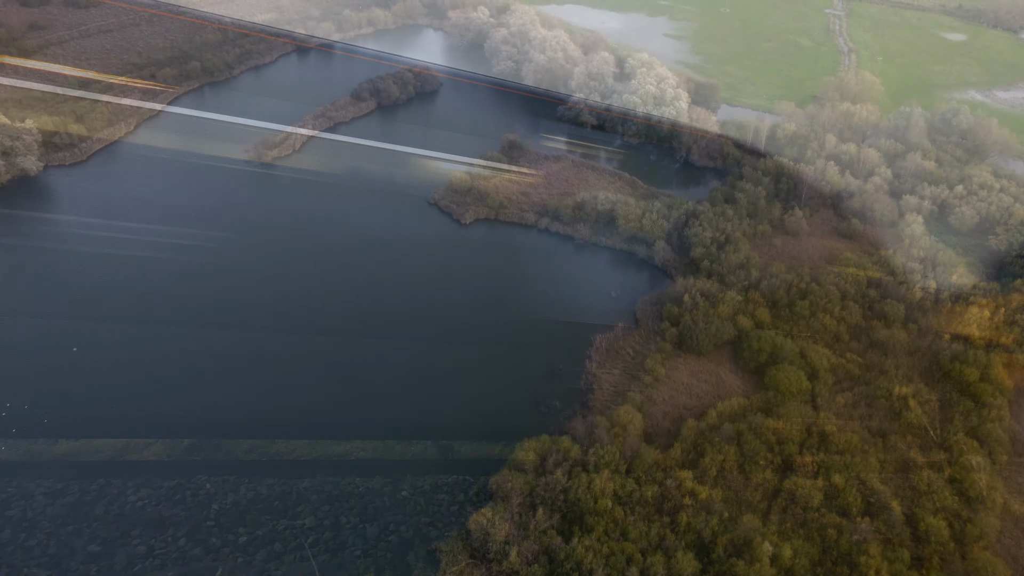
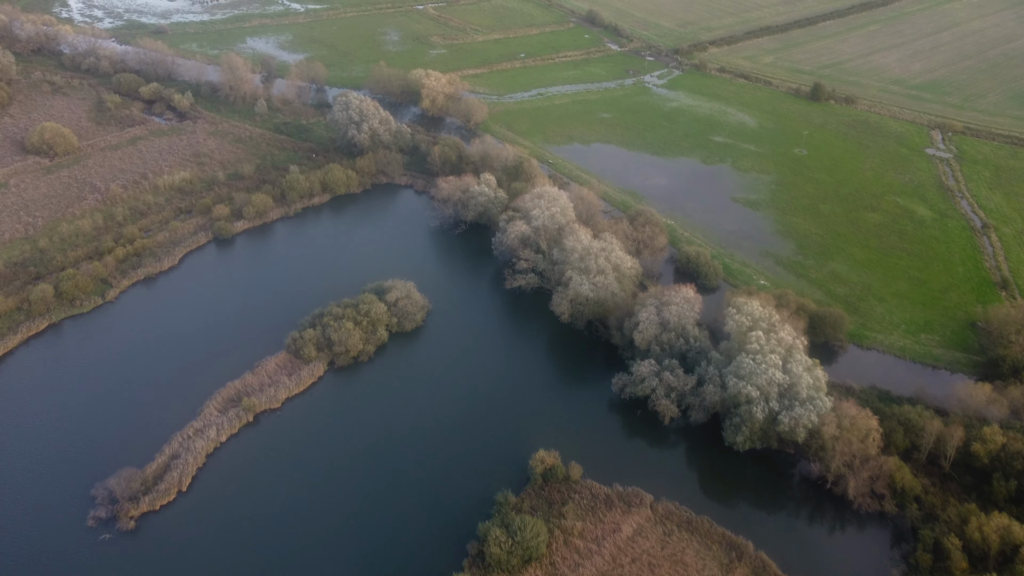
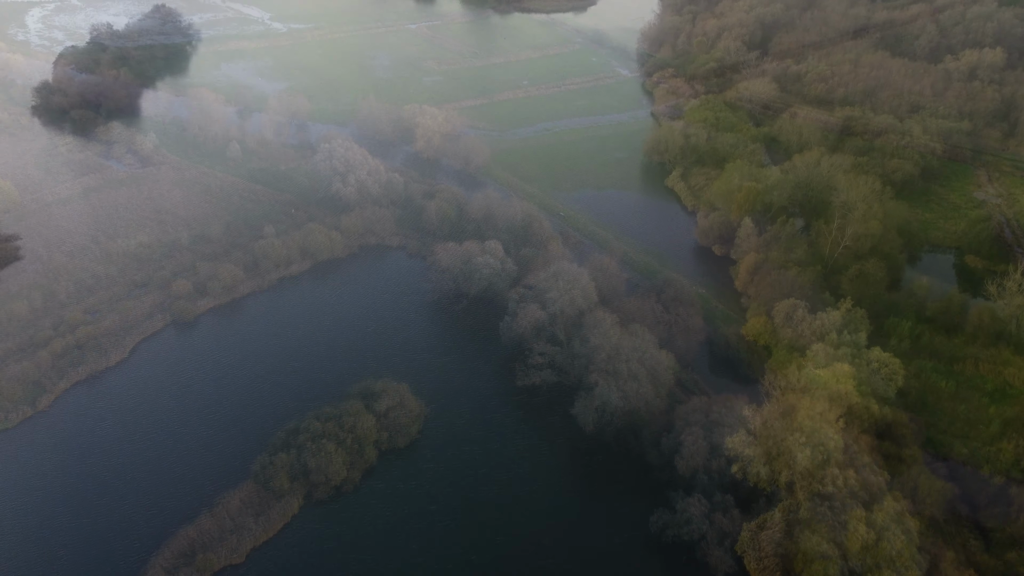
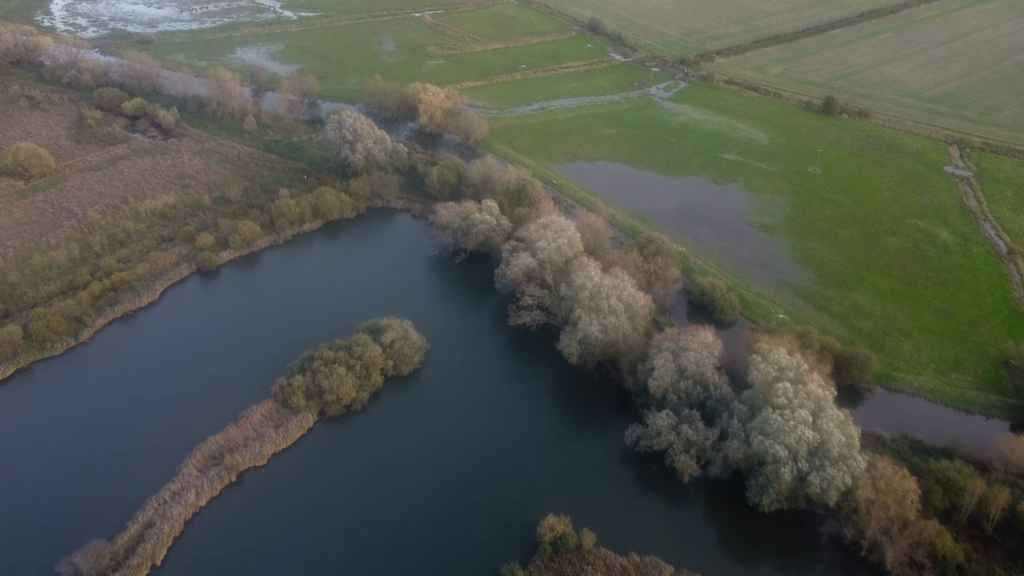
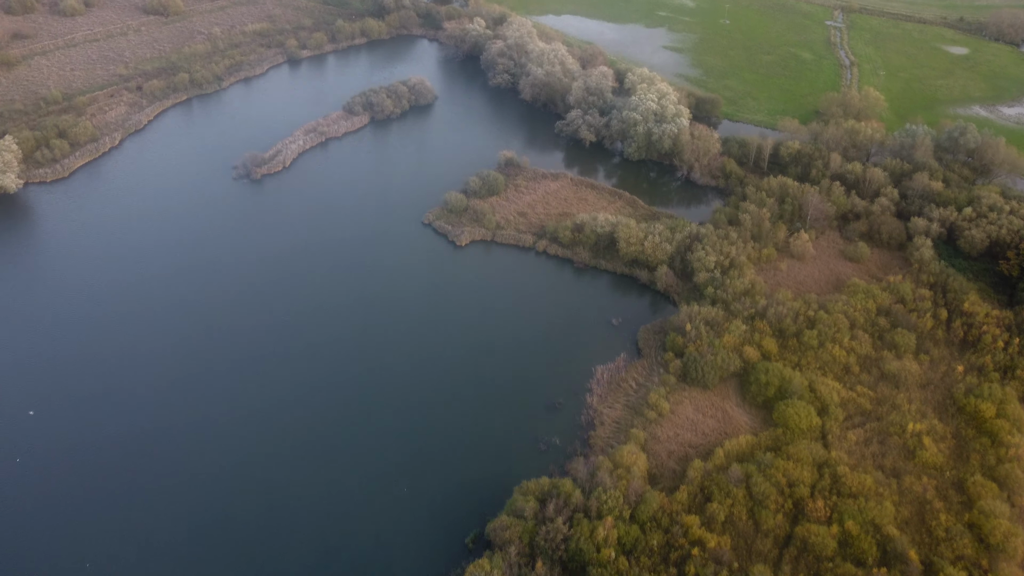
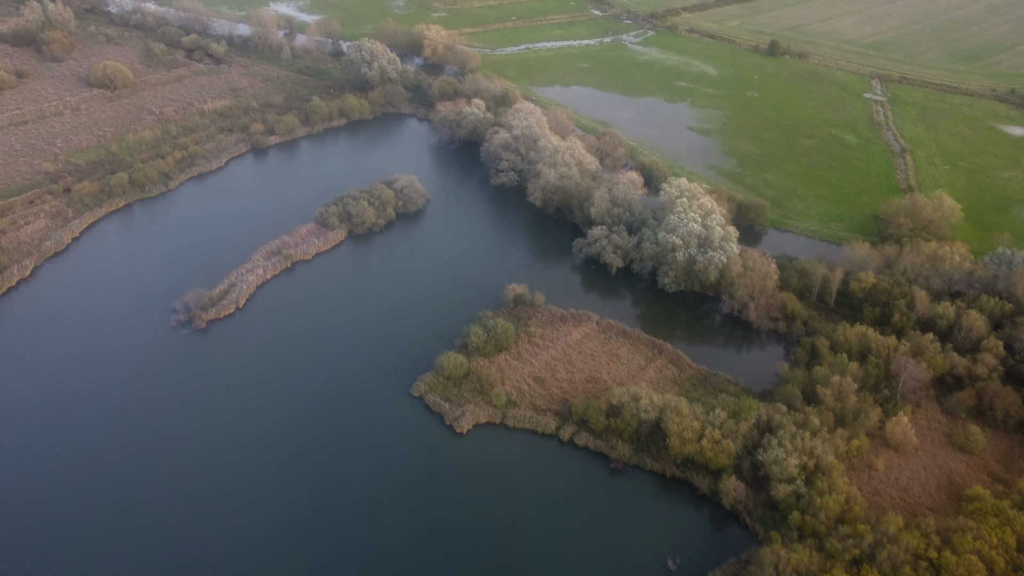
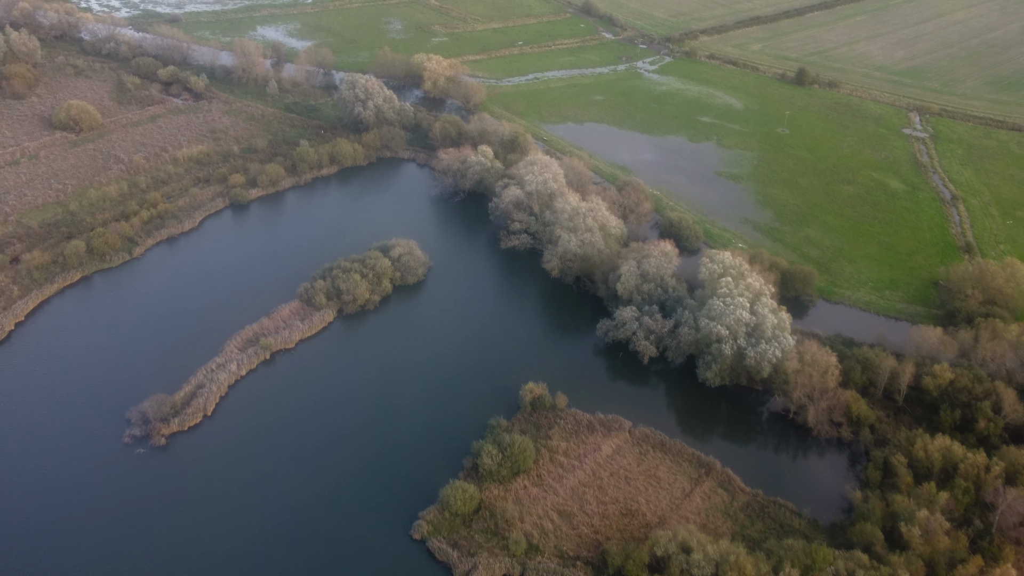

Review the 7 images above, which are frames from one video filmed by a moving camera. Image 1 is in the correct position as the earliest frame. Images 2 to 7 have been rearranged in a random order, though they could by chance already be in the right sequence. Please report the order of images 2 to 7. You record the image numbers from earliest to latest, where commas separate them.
5, 6, 7, 2, 4, 3
